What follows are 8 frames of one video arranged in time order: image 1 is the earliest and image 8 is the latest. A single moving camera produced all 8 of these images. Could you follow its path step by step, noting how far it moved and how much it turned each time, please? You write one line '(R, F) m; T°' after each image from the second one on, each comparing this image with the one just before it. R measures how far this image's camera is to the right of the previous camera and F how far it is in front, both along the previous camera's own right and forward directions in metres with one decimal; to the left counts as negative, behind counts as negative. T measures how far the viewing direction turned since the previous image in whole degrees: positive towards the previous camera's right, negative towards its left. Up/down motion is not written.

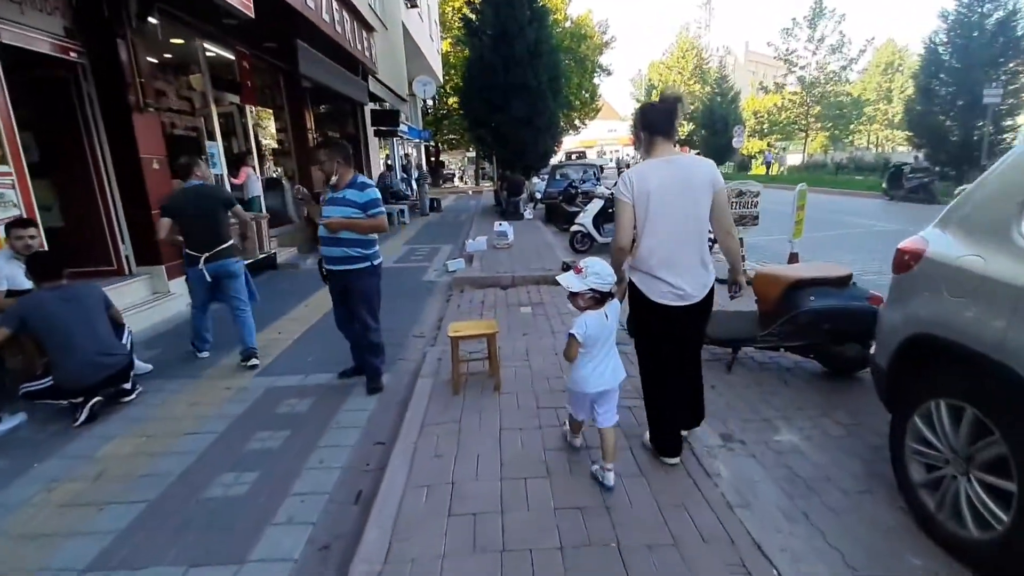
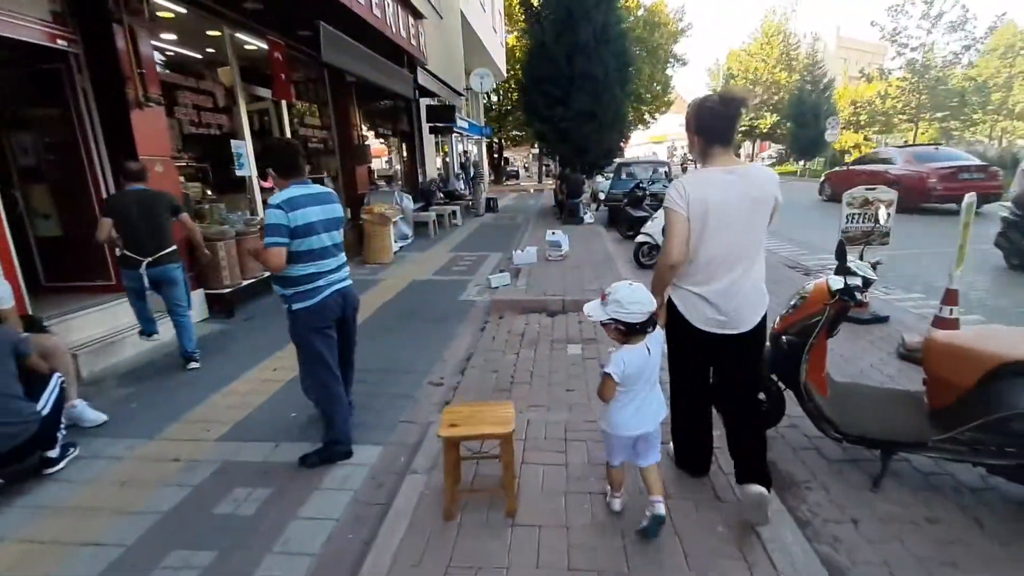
(+0.2, +1.3) m; -7°
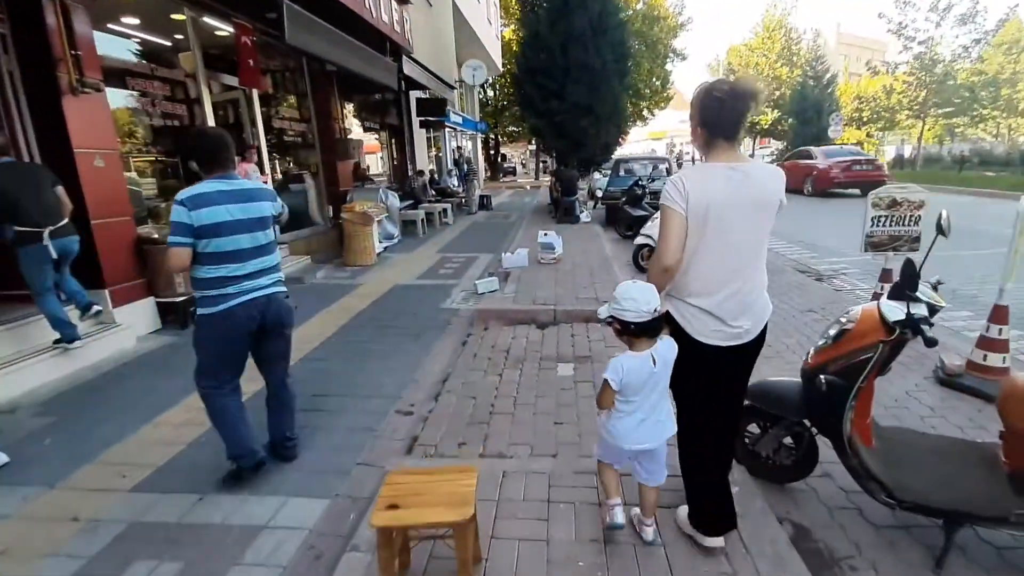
(+0.1, +0.6) m; 0°
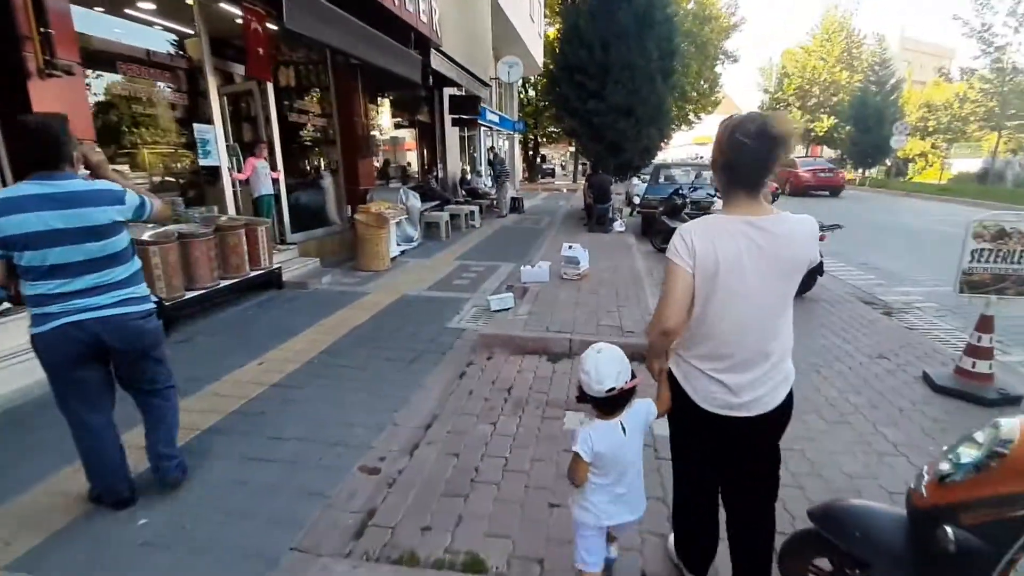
(+0.2, +0.8) m; -4°
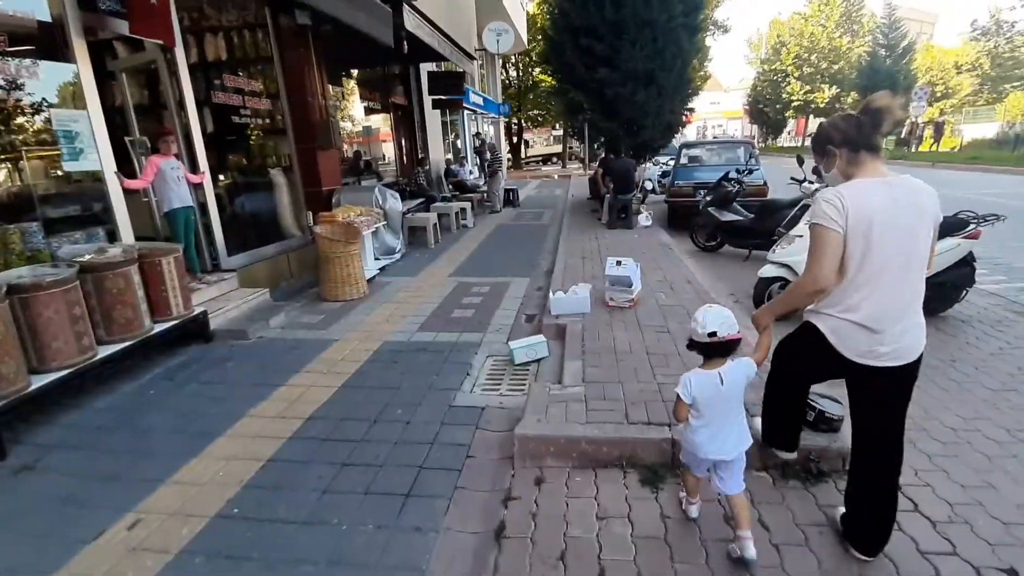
(-0.4, +2.1) m; +2°
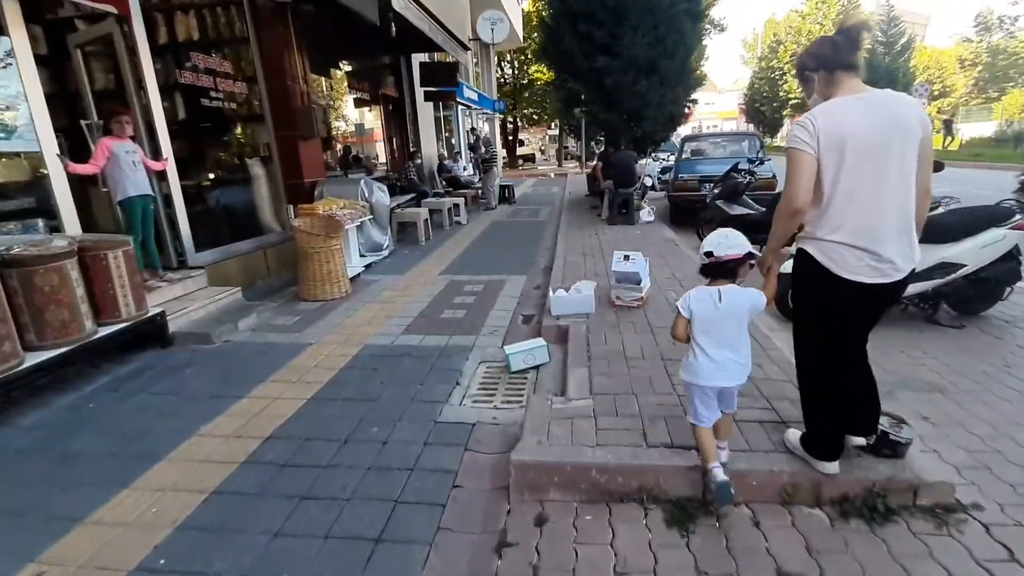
(0.0, +0.5) m; +1°
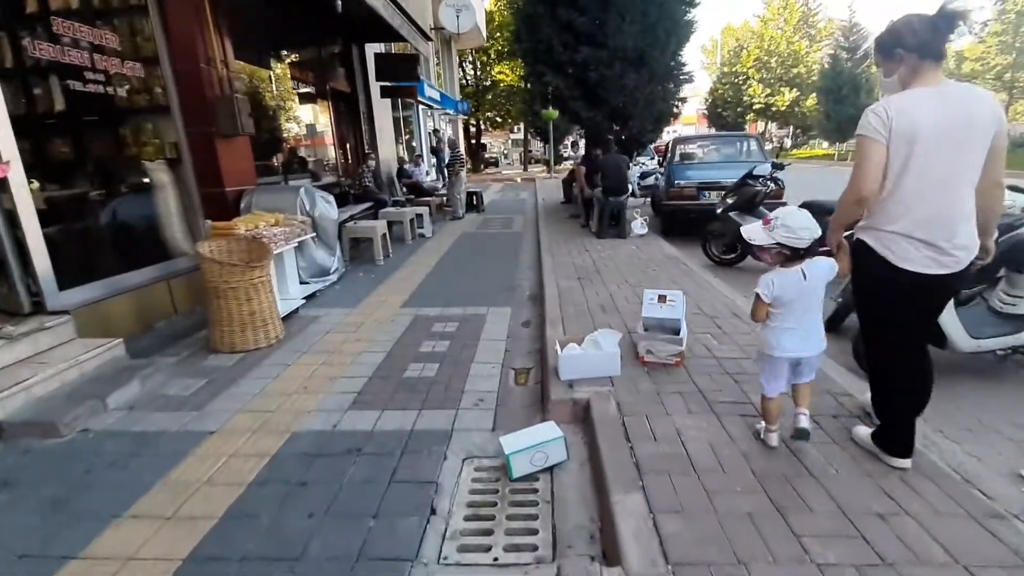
(-0.2, +1.3) m; +4°
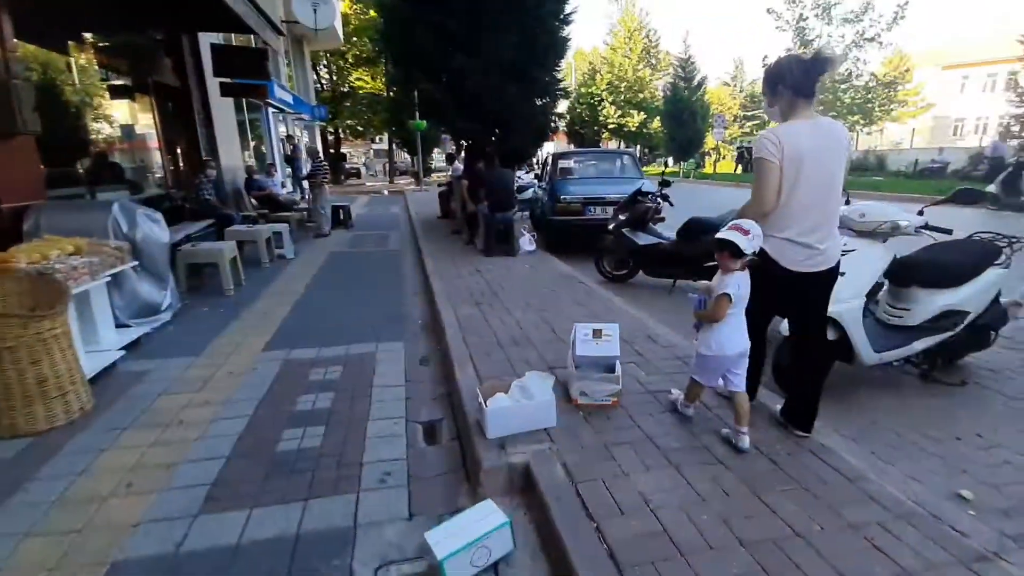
(-0.2, +0.6) m; +15°
